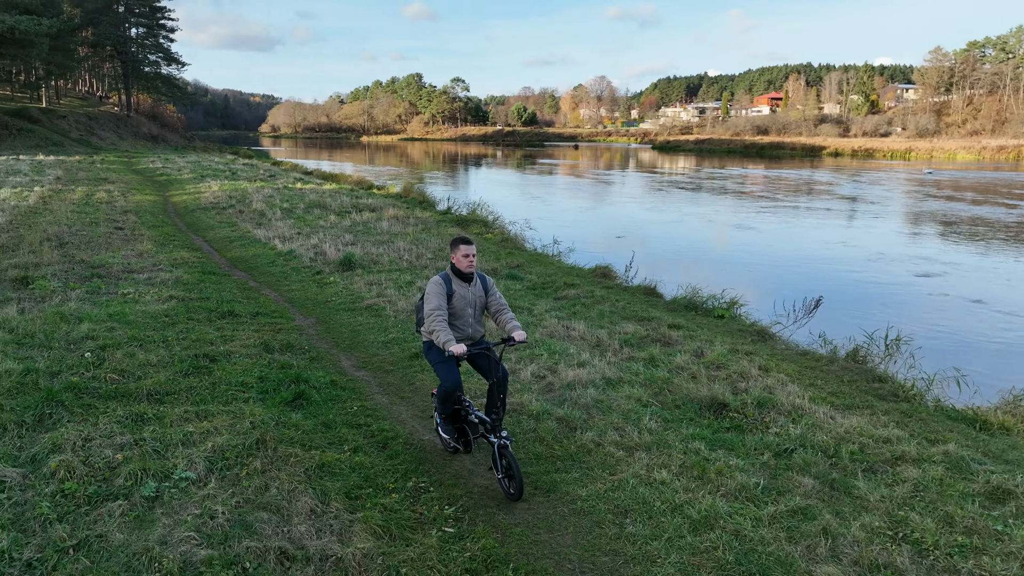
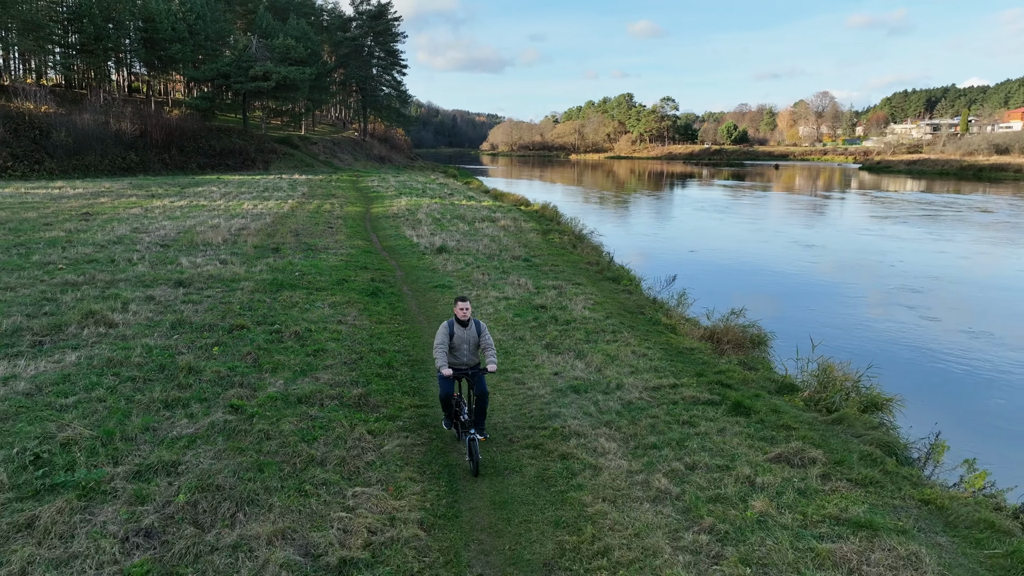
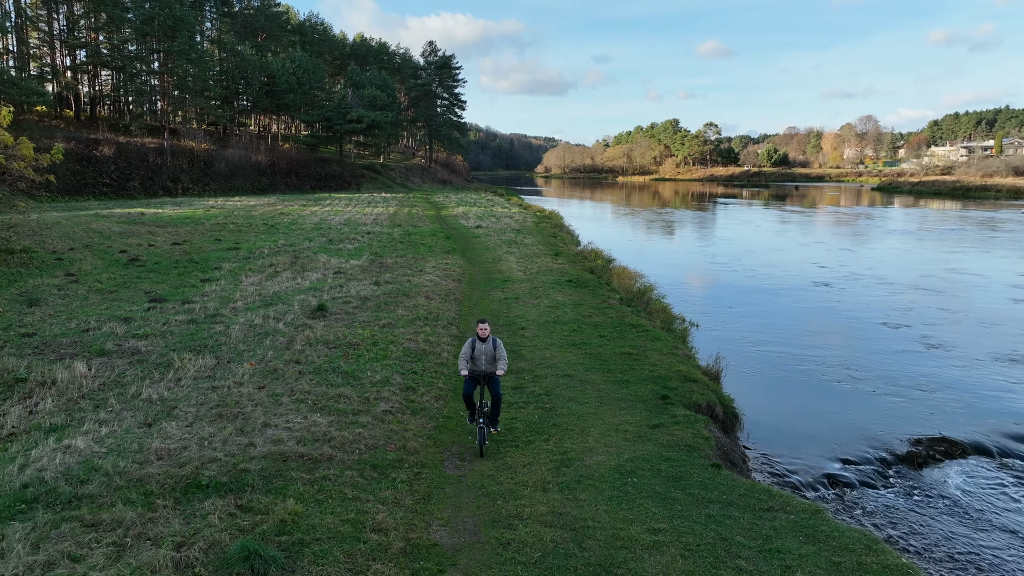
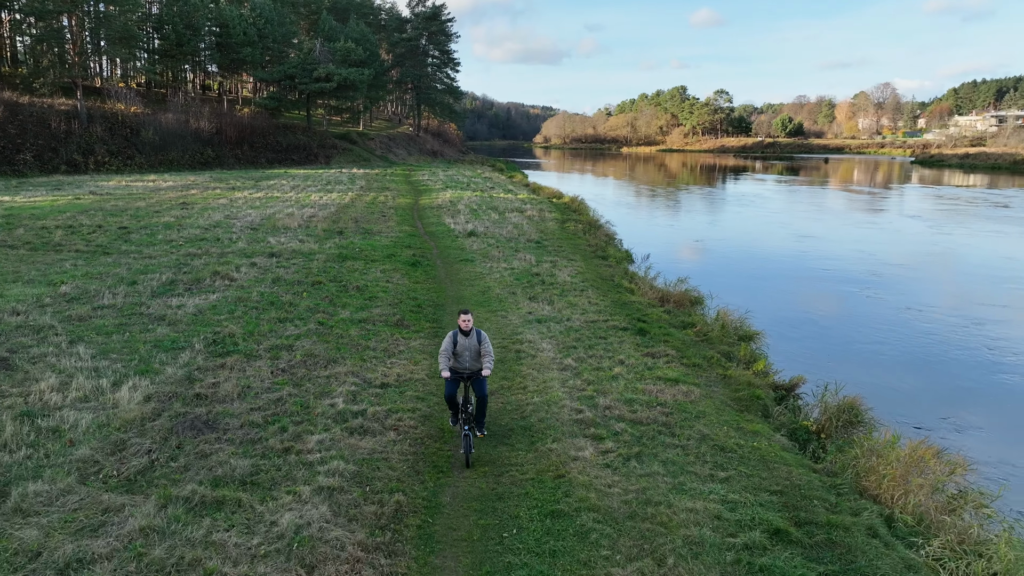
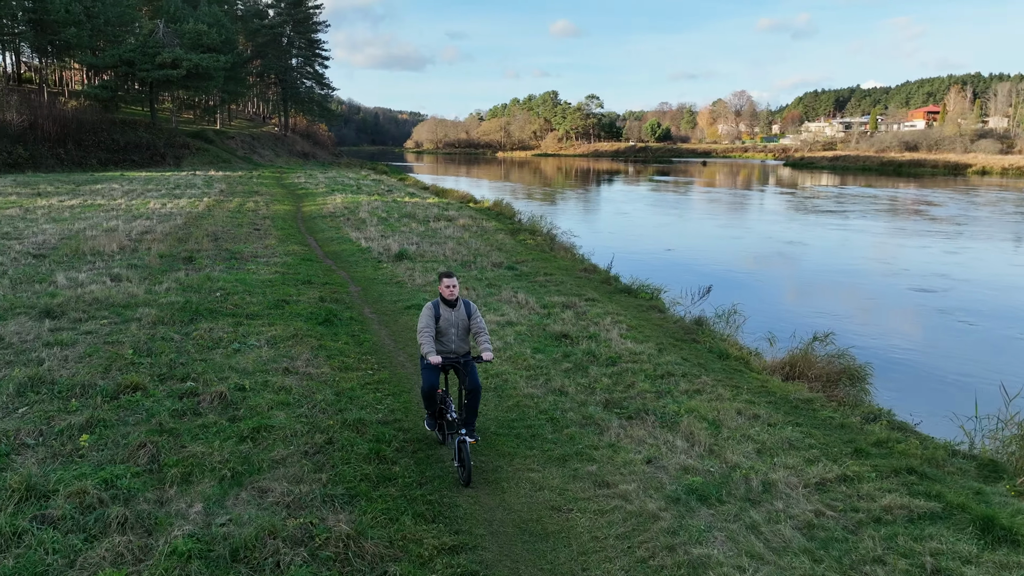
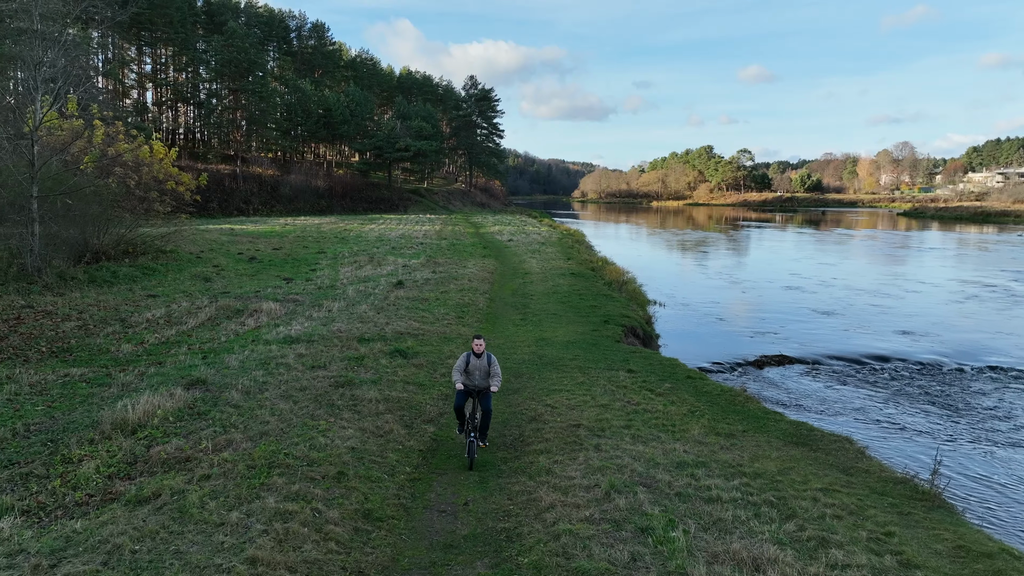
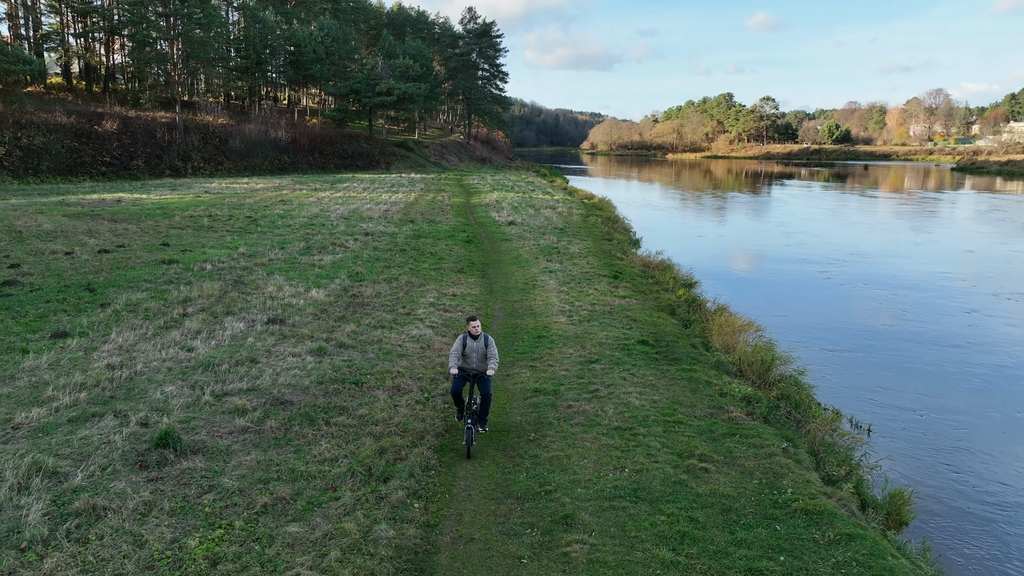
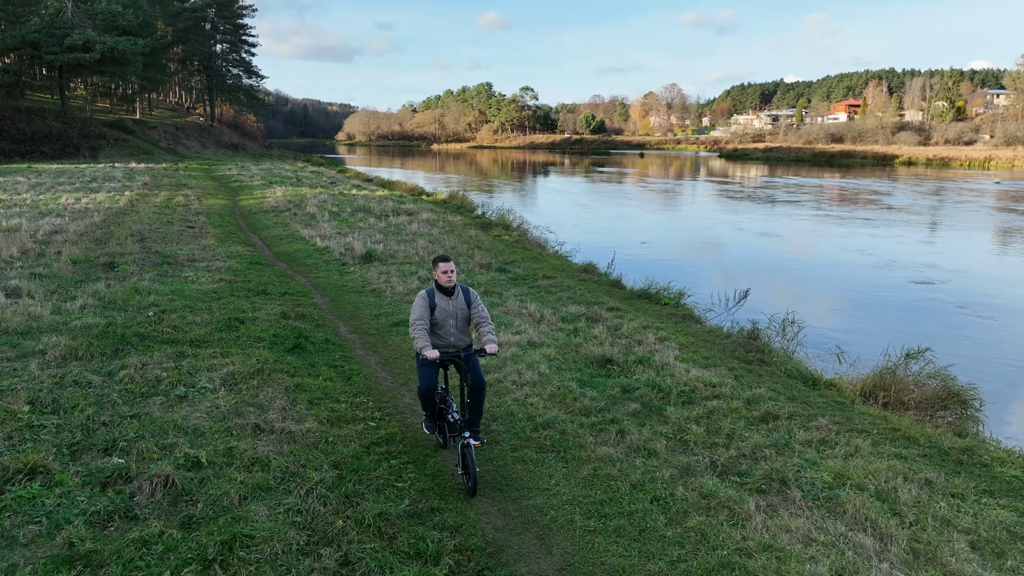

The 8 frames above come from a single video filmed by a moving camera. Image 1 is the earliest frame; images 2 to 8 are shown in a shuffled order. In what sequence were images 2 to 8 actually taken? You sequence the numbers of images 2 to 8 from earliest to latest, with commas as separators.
8, 5, 2, 4, 7, 3, 6
